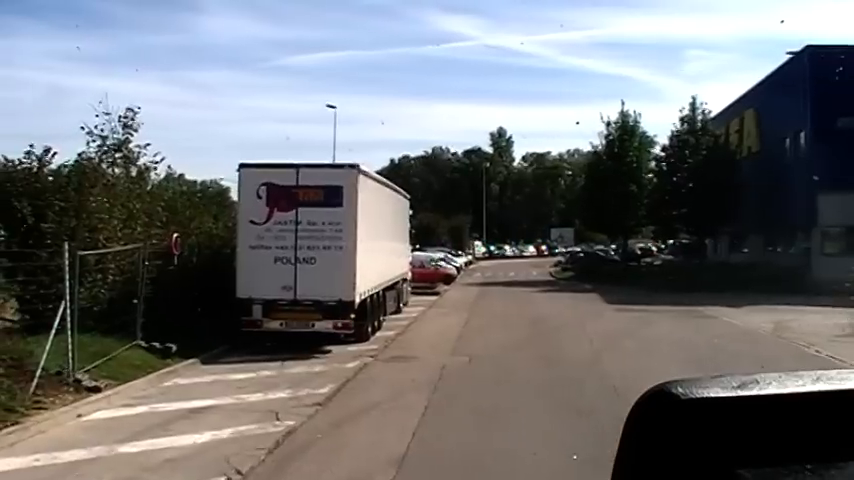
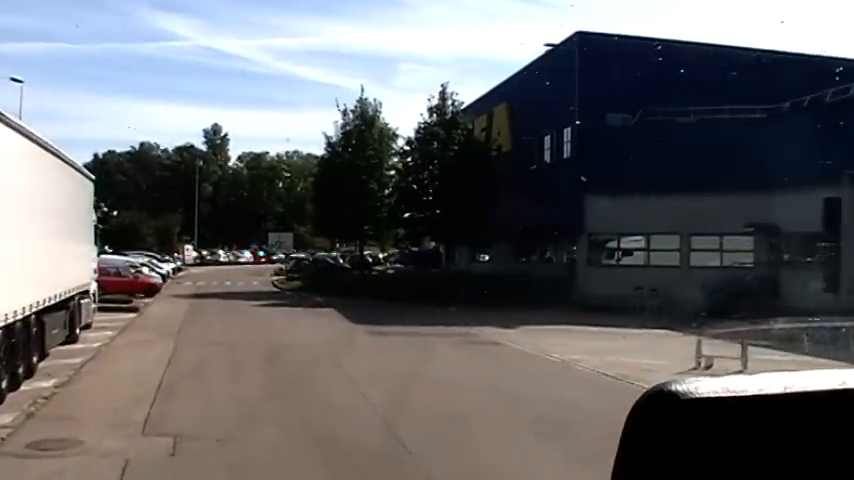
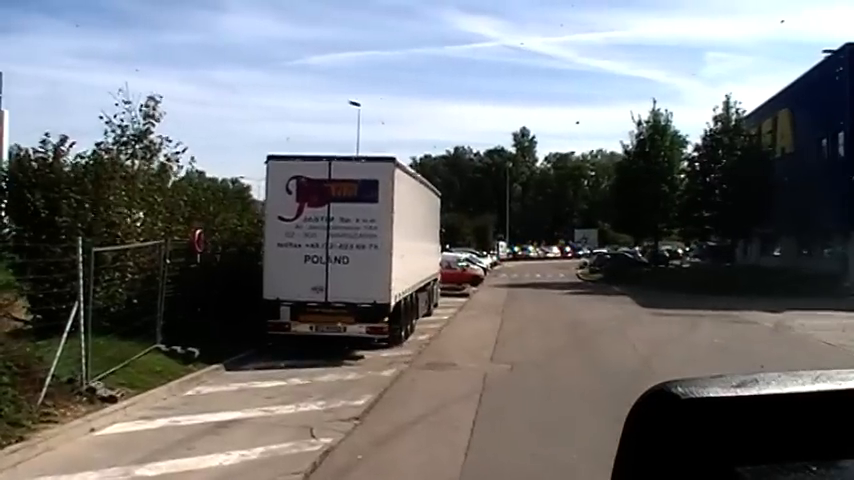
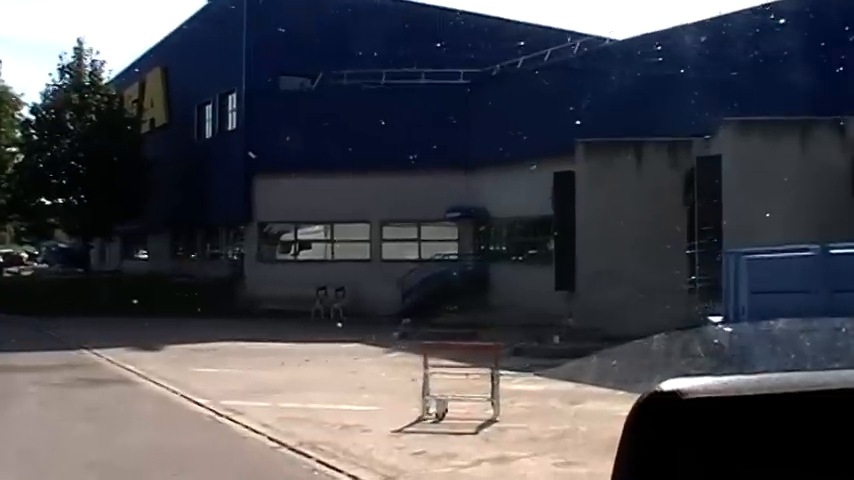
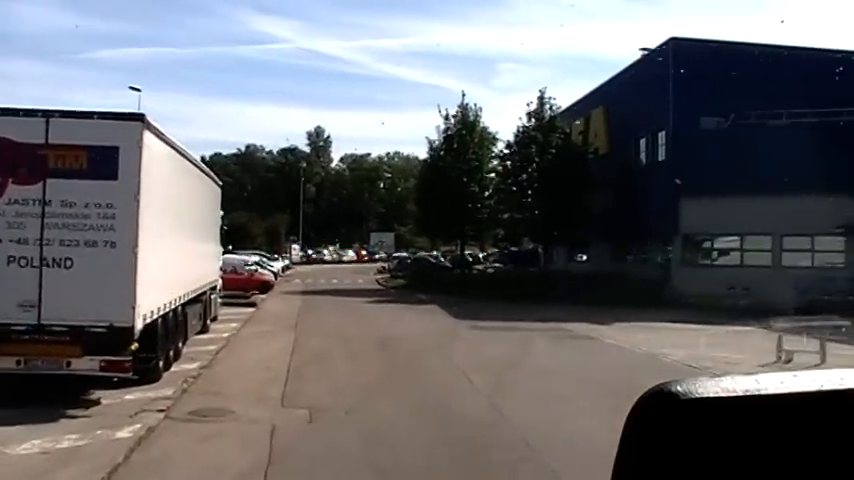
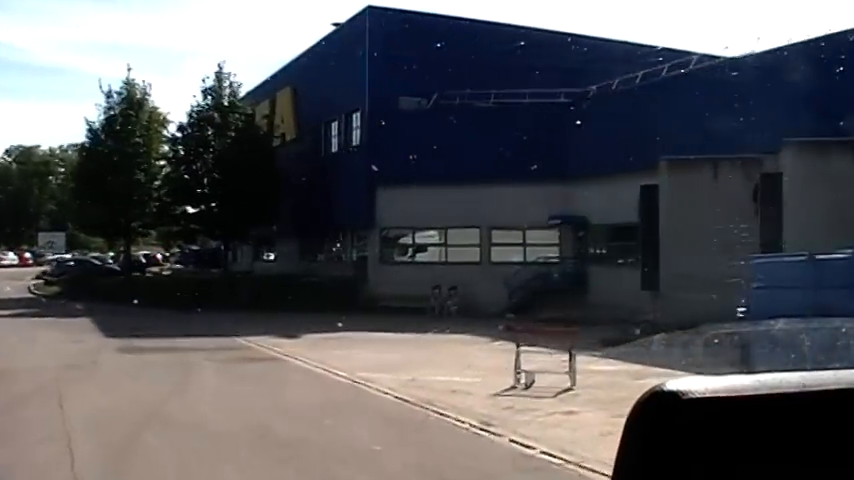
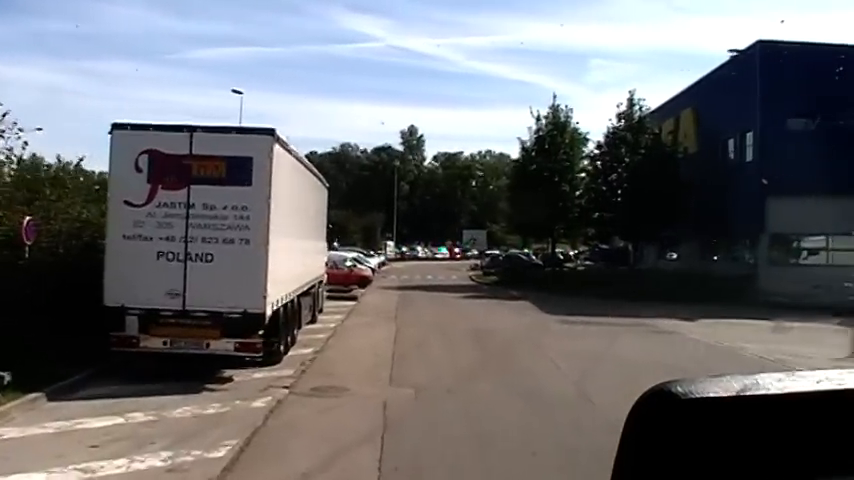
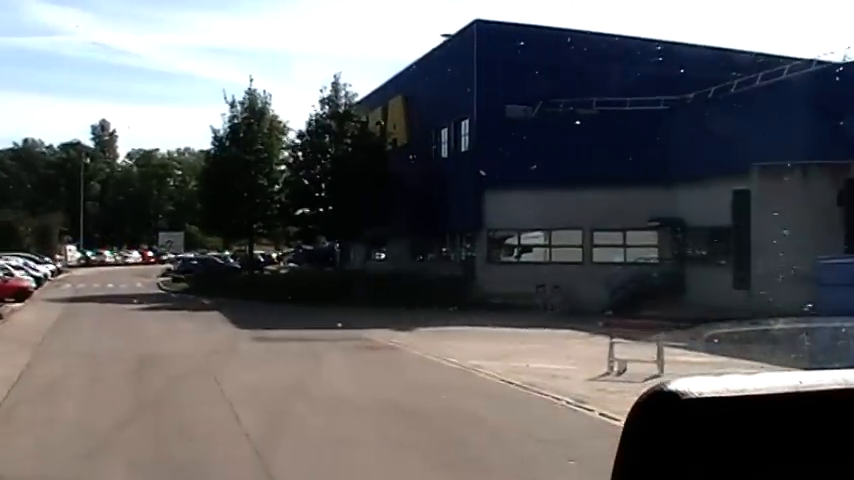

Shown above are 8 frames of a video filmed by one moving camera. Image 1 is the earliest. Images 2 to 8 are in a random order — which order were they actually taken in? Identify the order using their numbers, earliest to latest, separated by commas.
3, 7, 5, 2, 8, 6, 4
